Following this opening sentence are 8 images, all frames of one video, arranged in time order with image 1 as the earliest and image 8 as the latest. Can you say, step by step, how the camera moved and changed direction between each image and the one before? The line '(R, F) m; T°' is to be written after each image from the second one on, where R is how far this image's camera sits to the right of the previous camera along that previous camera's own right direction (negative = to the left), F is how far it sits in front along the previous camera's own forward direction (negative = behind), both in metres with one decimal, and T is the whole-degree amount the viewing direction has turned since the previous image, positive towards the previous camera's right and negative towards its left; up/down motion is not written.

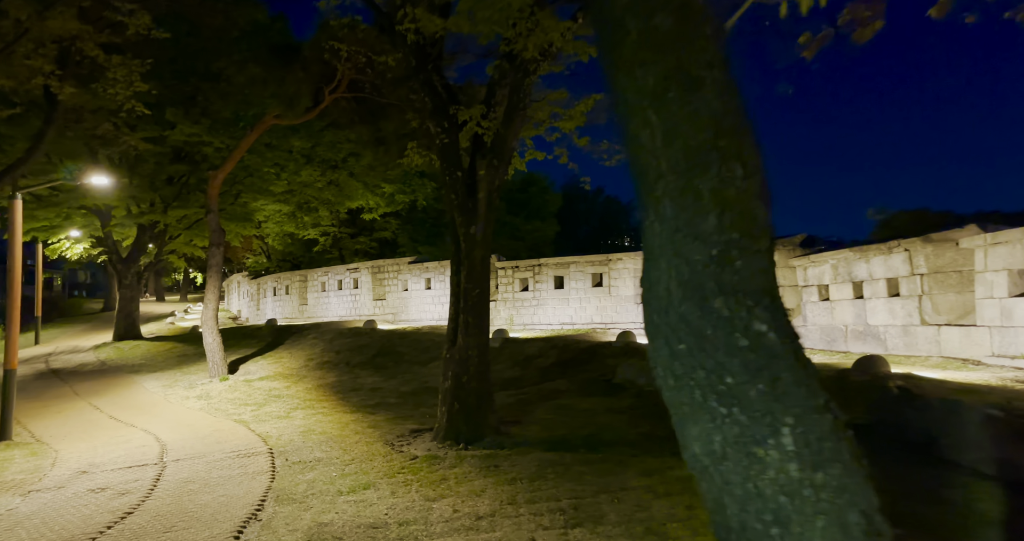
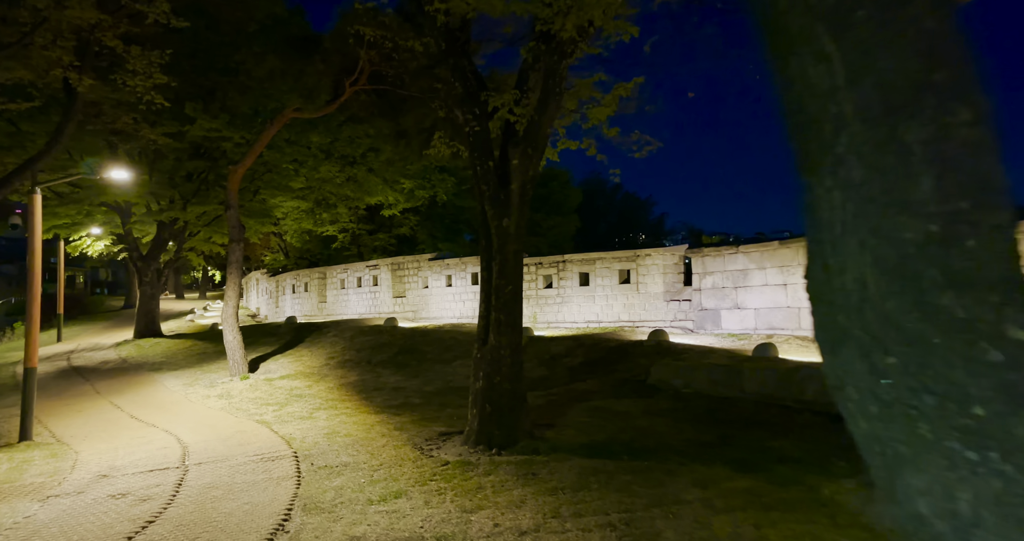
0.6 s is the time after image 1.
(-0.3, +0.4) m; -1°
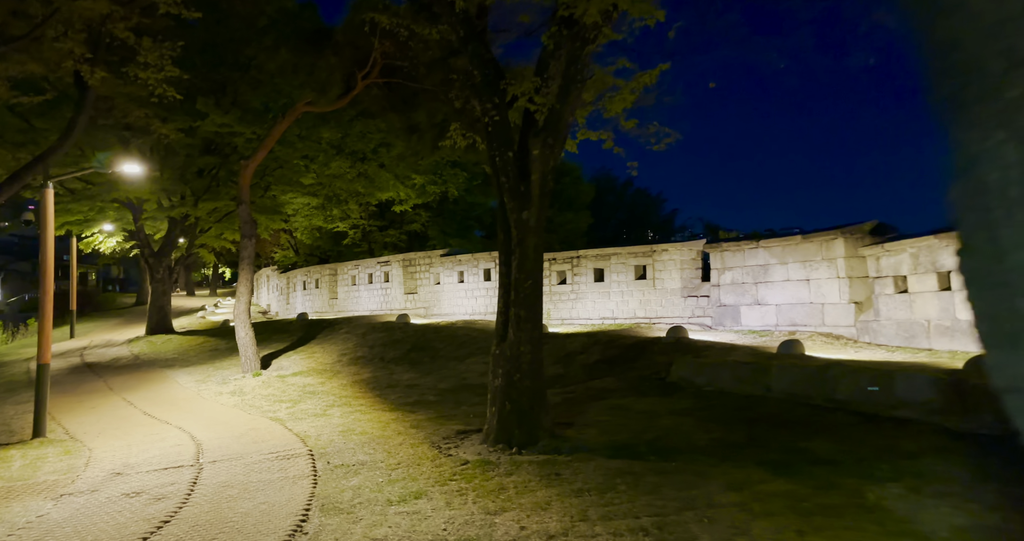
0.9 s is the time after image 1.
(-0.2, +0.2) m; -1°
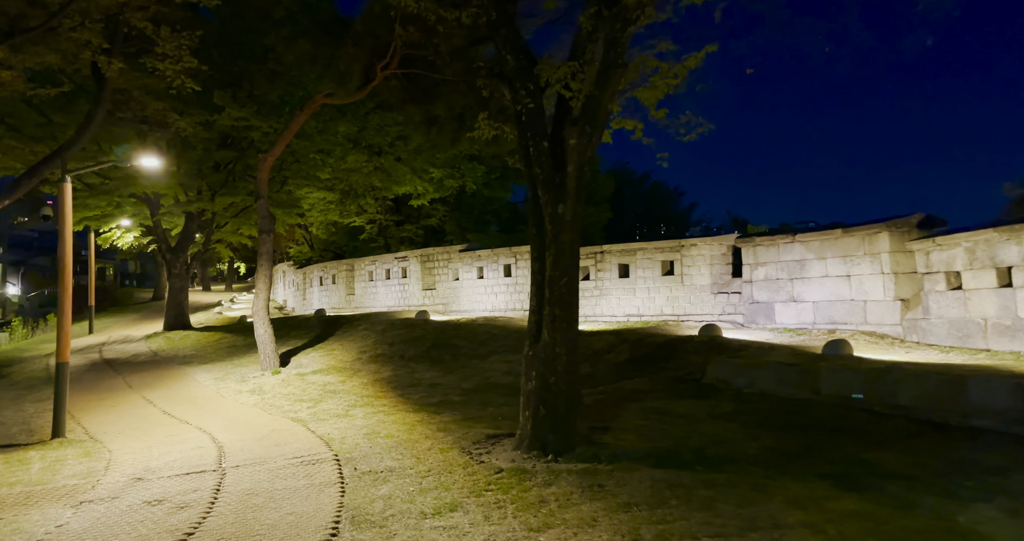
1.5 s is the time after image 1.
(-0.3, +0.4) m; -1°
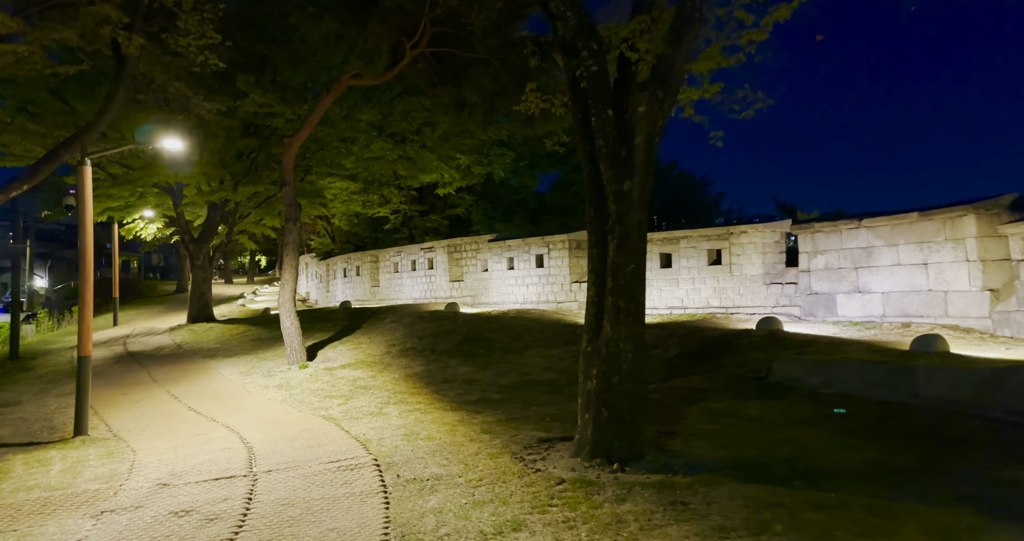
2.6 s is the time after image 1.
(-0.5, +0.7) m; -2°
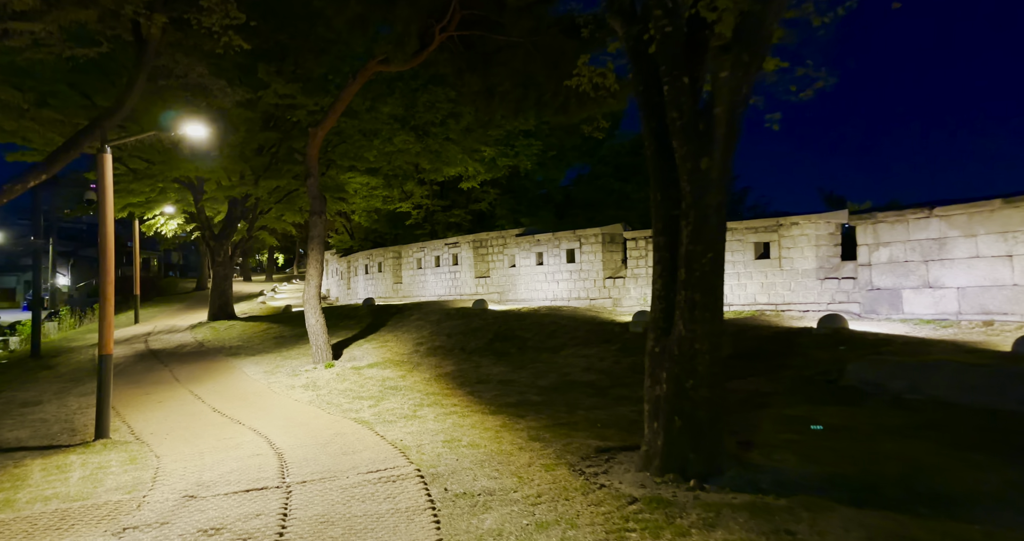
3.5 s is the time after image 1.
(-0.5, +0.6) m; -1°
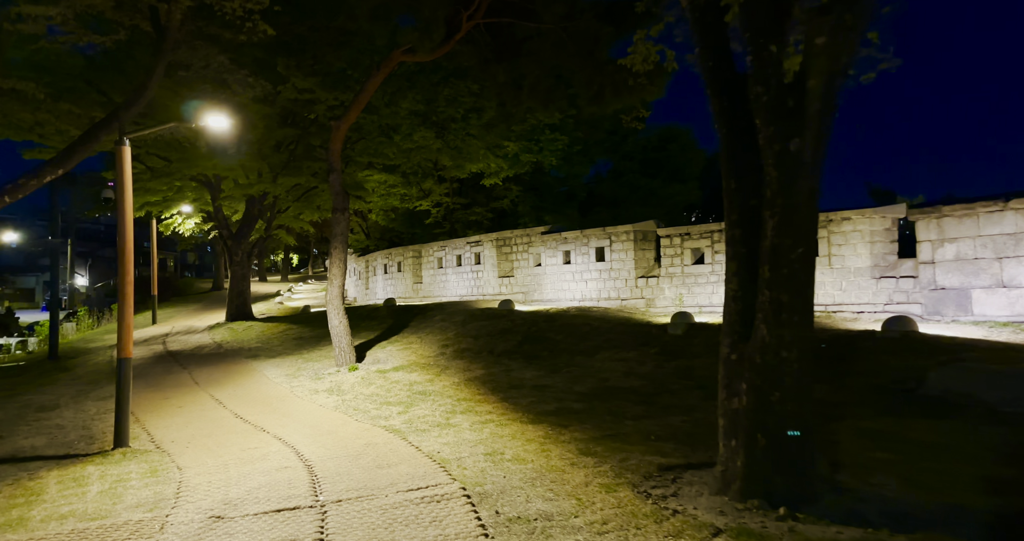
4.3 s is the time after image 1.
(-0.5, +0.6) m; -1°
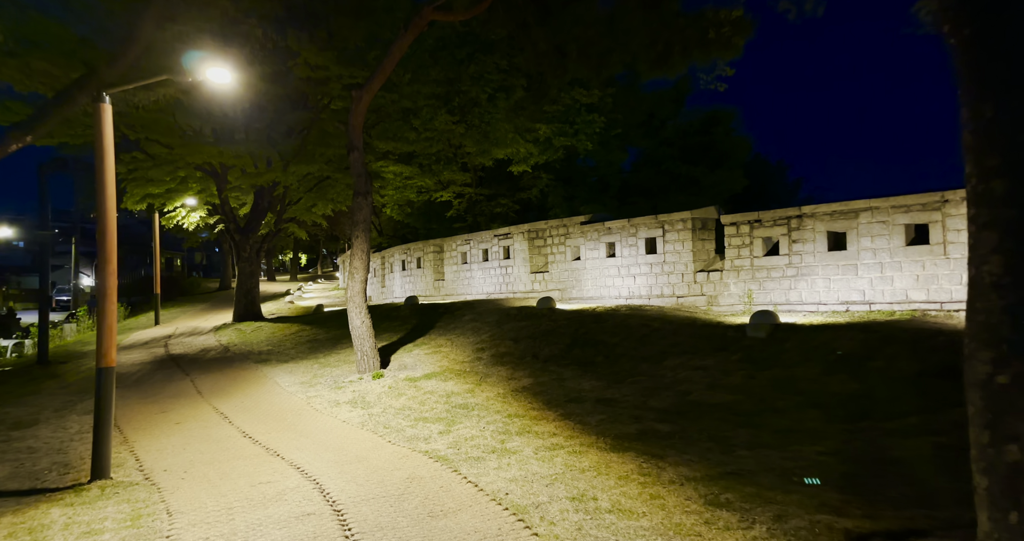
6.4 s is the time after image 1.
(-0.9, +1.7) m; -1°
